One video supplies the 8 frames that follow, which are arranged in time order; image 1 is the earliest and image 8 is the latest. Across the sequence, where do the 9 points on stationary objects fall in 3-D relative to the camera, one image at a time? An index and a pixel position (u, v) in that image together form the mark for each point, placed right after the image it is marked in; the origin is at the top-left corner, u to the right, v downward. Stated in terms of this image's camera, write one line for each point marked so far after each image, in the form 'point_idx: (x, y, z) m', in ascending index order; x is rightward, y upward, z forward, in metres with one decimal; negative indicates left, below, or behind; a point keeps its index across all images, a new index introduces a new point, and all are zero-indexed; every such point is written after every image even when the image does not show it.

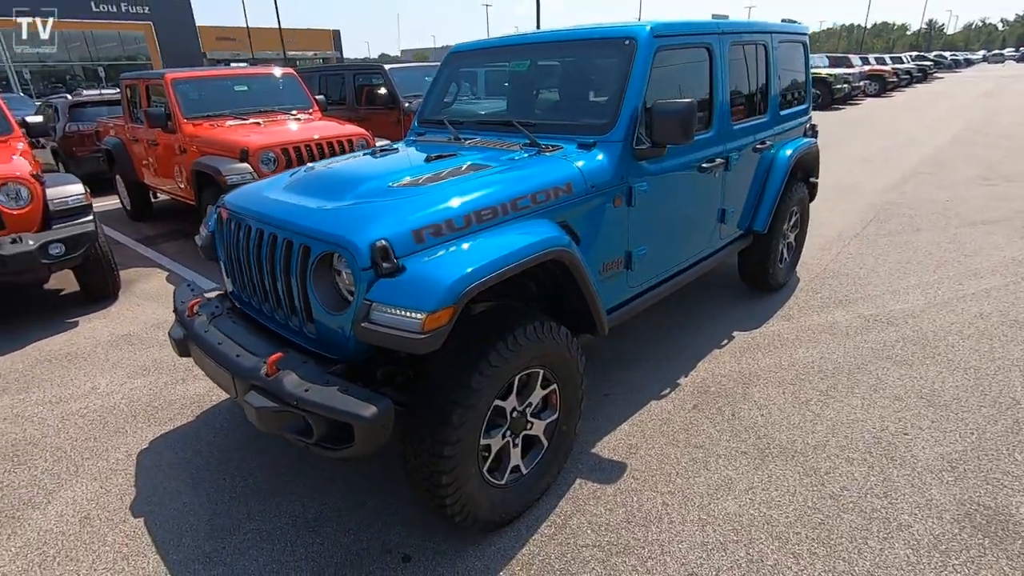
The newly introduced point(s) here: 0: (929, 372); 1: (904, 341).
0: (+2.6, -0.5, +3.4) m
1: (+2.7, -0.4, +3.8) m
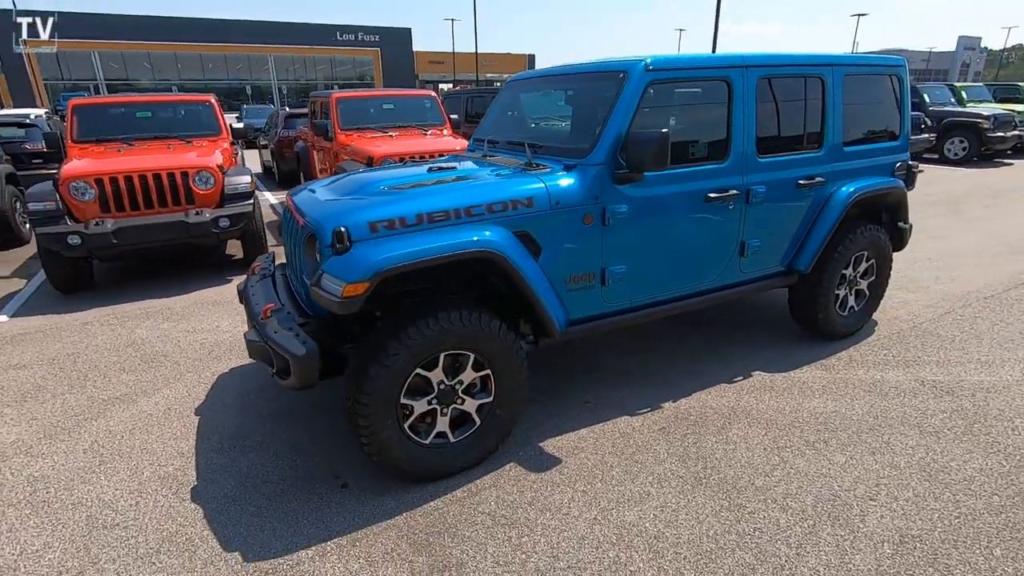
0: (+2.4, -0.9, +3.0) m
1: (+2.7, -0.8, +3.3) m
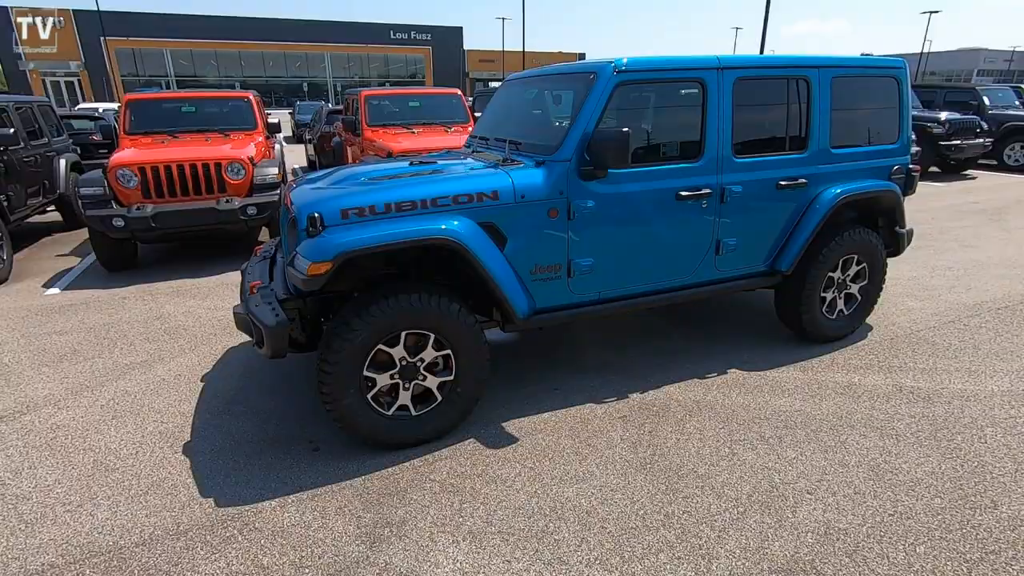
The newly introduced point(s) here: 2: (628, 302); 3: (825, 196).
0: (+2.2, -0.9, +3.0) m
1: (+2.5, -0.8, +3.3) m
2: (+0.8, -0.1, +3.5) m
3: (+2.2, +0.7, +3.9) m
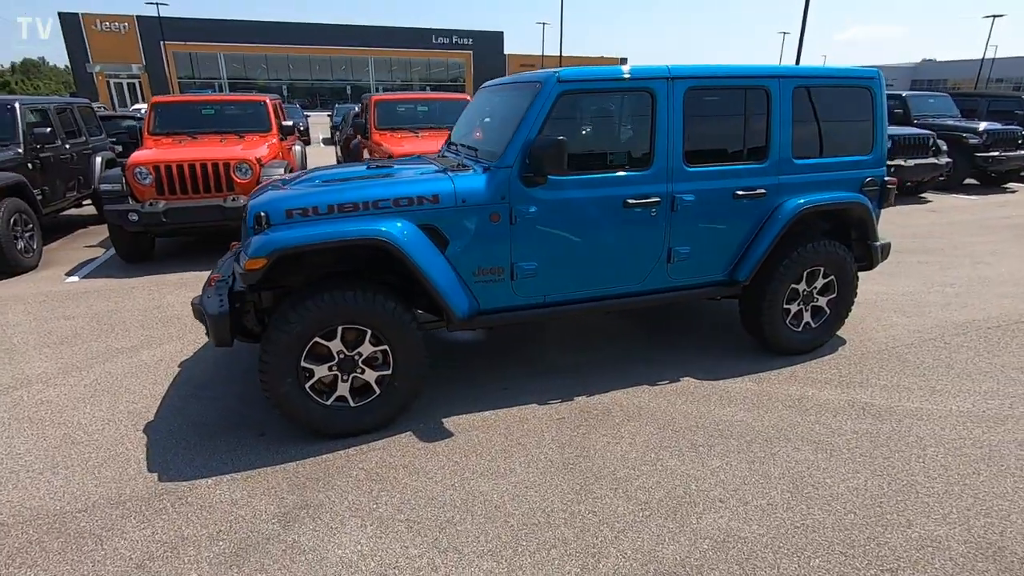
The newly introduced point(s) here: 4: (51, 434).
0: (+1.8, -1.0, +2.9) m
1: (+2.1, -0.9, +3.2) m
2: (+0.4, -0.1, +3.6) m
3: (+1.9, +0.6, +3.8) m
4: (-2.8, -0.9, +3.3) m
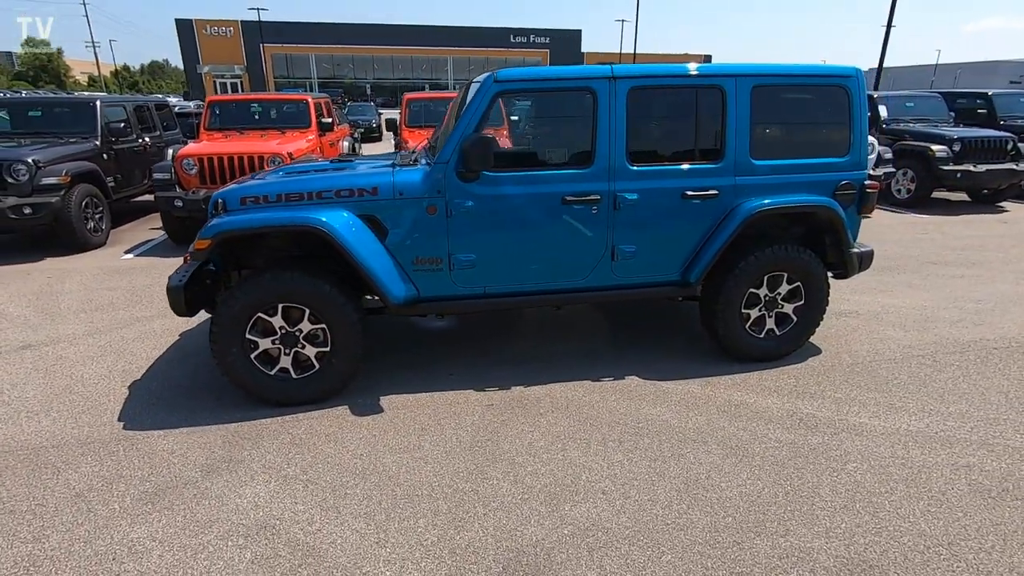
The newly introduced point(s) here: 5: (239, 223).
0: (+1.3, -1.0, +2.9) m
1: (+1.6, -0.9, +3.1) m
2: (0.0, -0.1, +3.7) m
3: (+1.6, +0.6, +3.7) m
4: (-3.3, -0.7, +3.9) m
5: (-1.6, +0.4, +3.2) m
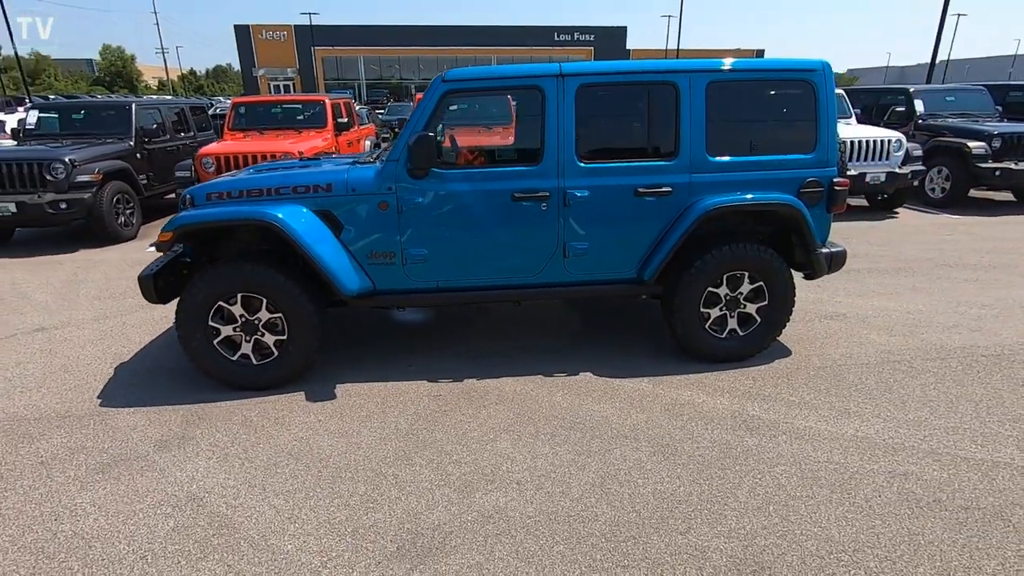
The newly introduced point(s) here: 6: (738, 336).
0: (+0.8, -1.0, +2.9) m
1: (+1.2, -0.9, +3.1) m
2: (-0.3, 0.0, +3.8) m
3: (+1.3, +0.6, +3.7) m
4: (-3.6, -0.6, +4.2) m
5: (-2.0, +0.5, +3.5) m
6: (+1.7, -0.4, +4.0) m
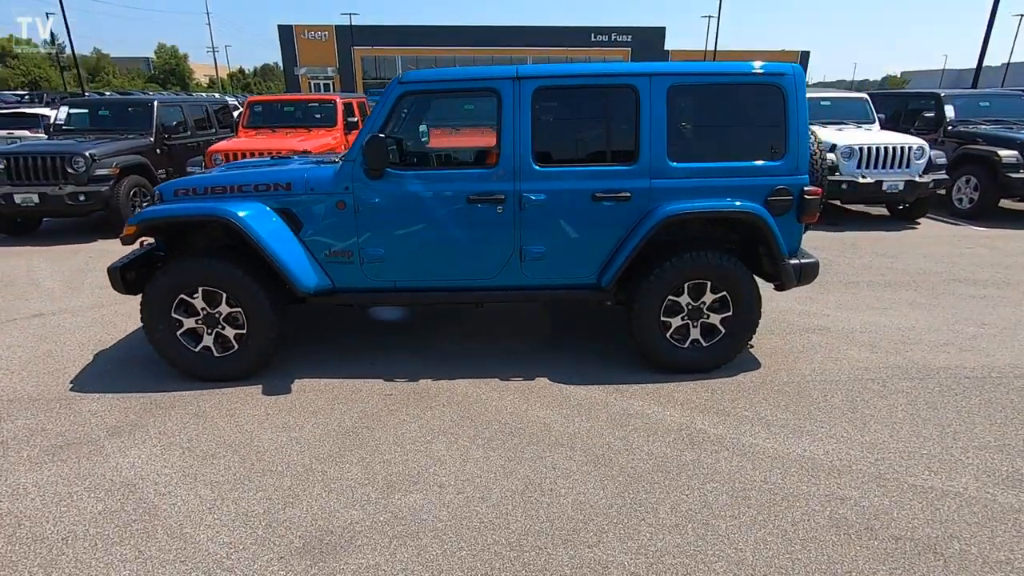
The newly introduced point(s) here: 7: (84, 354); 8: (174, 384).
0: (+0.4, -1.0, +2.8) m
1: (+0.8, -0.9, +3.0) m
2: (-0.6, 0.0, +3.8) m
3: (+1.0, +0.5, +3.6) m
4: (-3.9, -0.5, +4.4) m
5: (-2.3, +0.5, +3.6) m
6: (+1.3, -0.4, +3.9) m
7: (-3.4, -0.5, +4.3) m
8: (-2.4, -0.7, +3.8) m
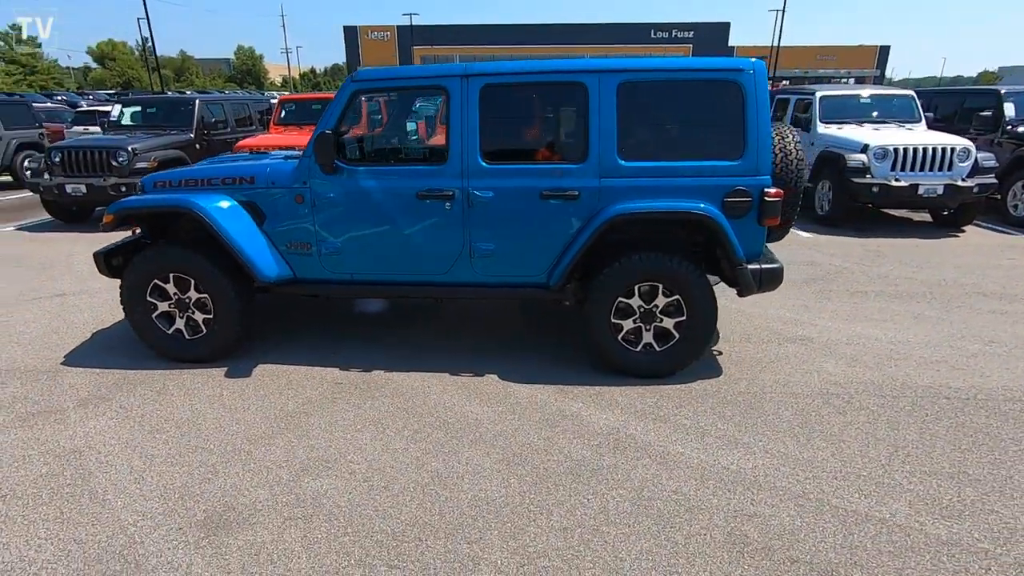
0: (-0.1, -1.0, +2.8) m
1: (+0.4, -1.0, +3.0) m
2: (-1.0, 0.0, +3.9) m
3: (+0.6, +0.5, +3.5) m
4: (-4.1, -0.3, +4.9) m
5: (-2.6, +0.6, +3.9) m
6: (+1.0, -0.4, +3.8) m
7: (-3.7, -0.4, +4.7) m
8: (-2.7, -0.6, +4.1) m
